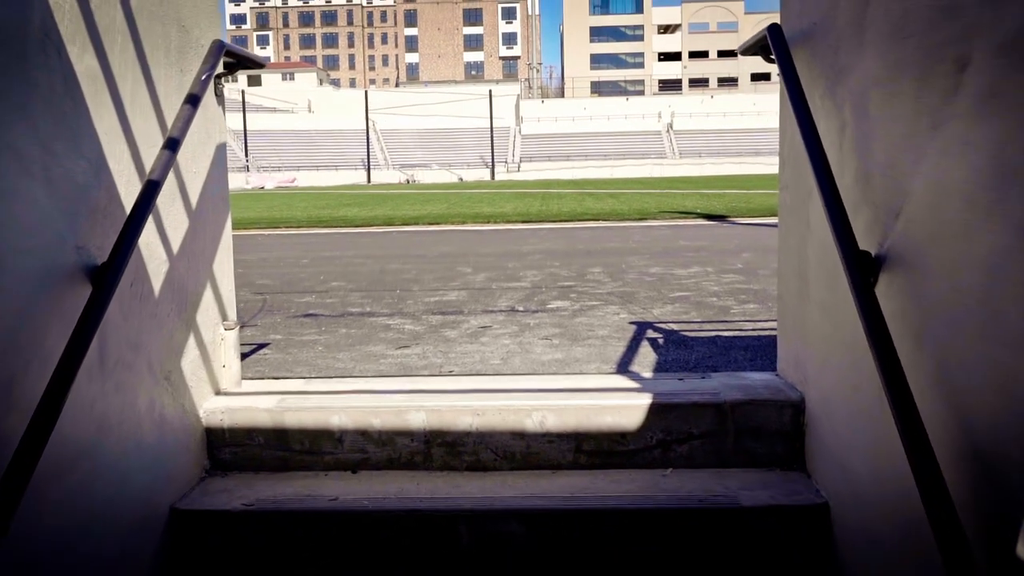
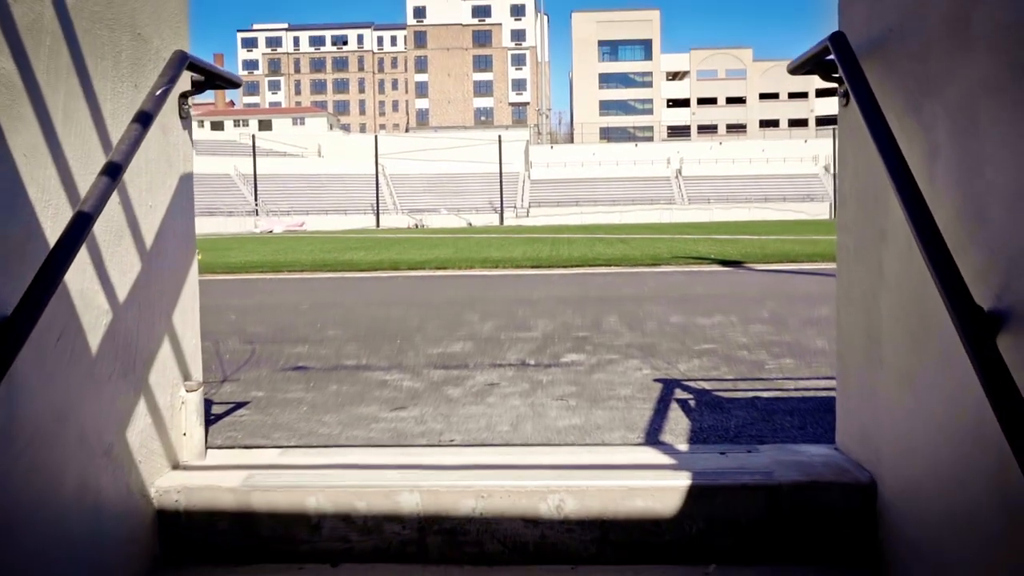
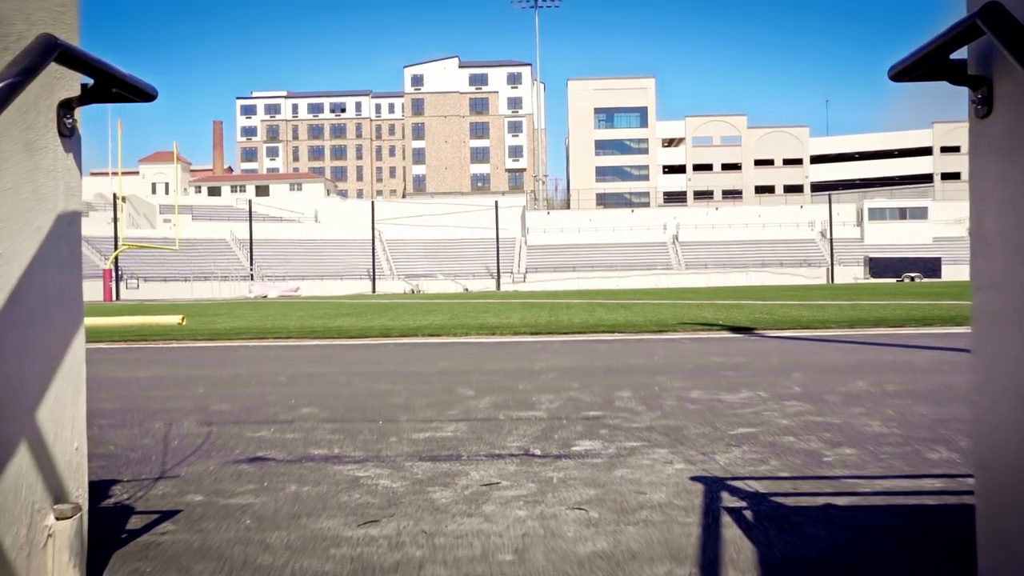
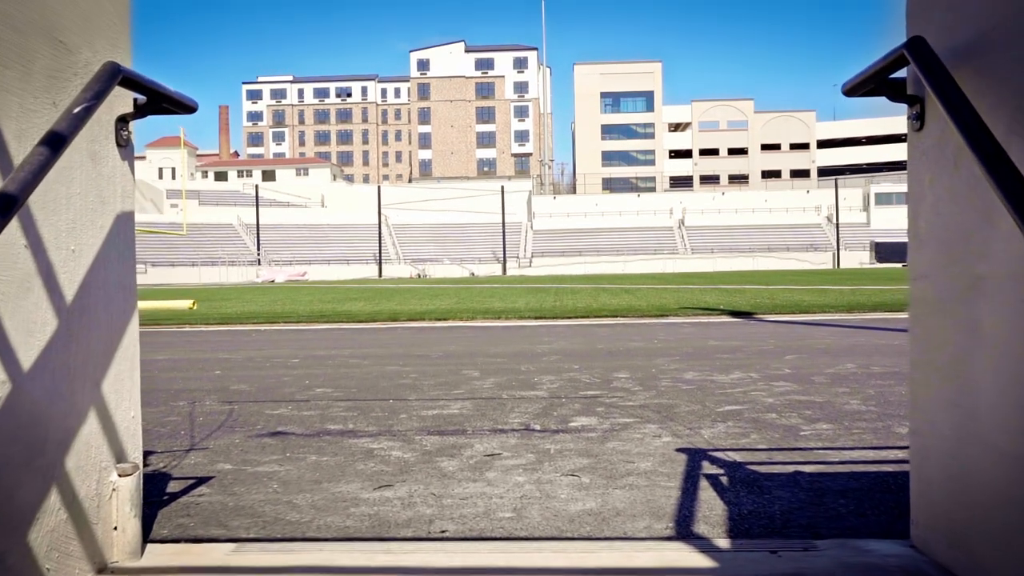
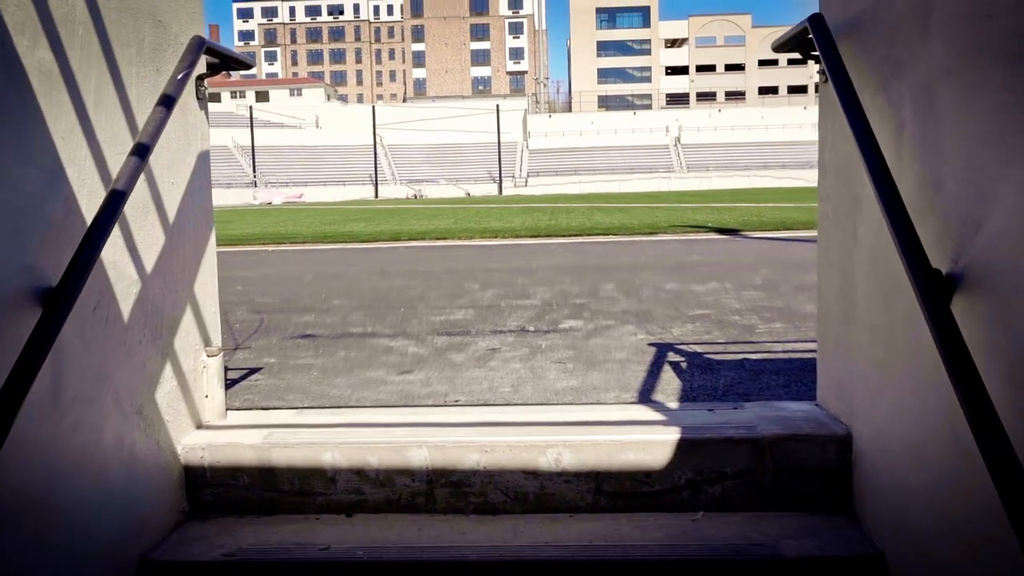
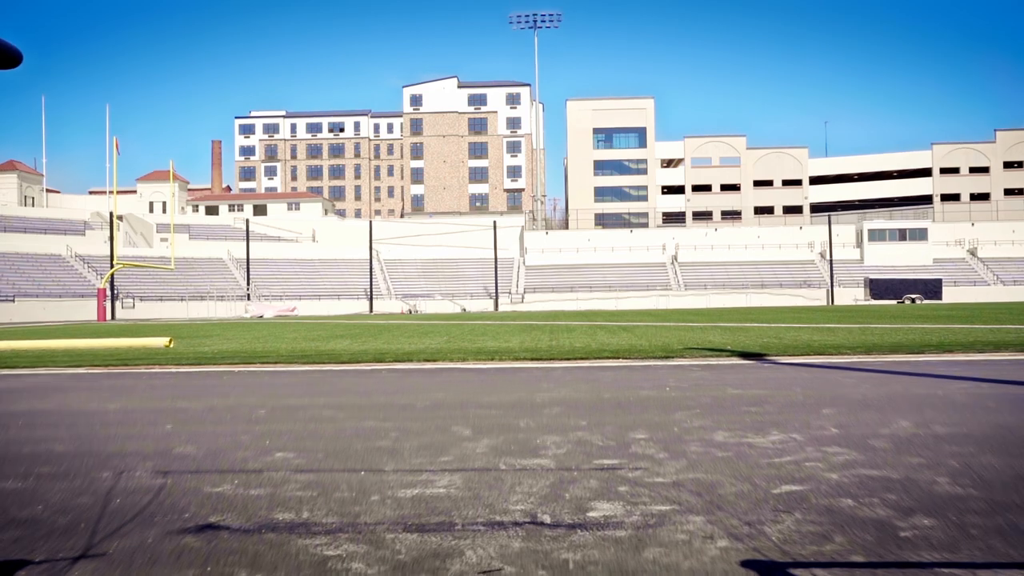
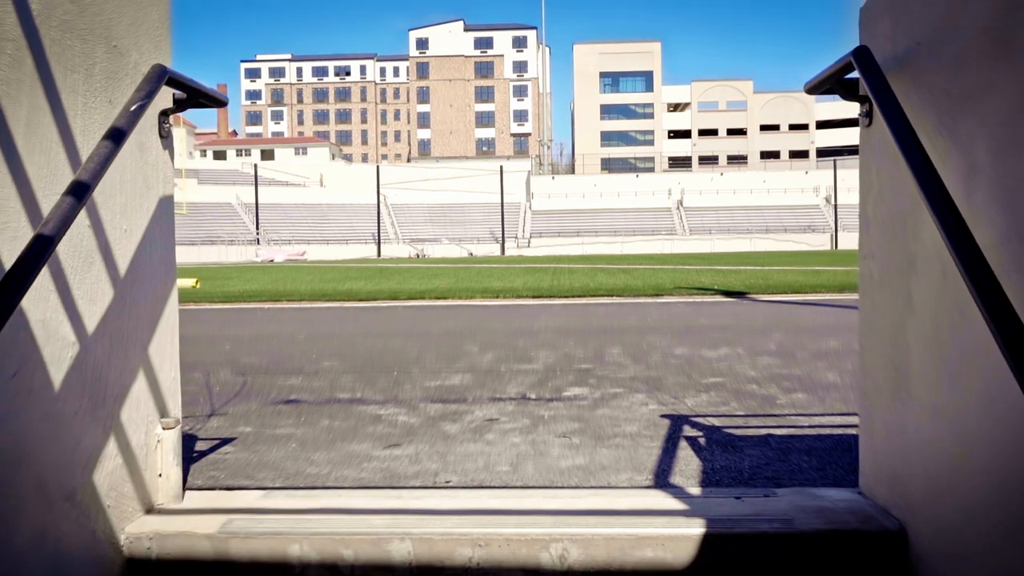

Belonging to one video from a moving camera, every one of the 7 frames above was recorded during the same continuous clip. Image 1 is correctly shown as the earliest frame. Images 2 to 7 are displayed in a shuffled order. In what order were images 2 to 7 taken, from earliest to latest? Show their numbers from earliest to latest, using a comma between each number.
5, 2, 7, 4, 3, 6
